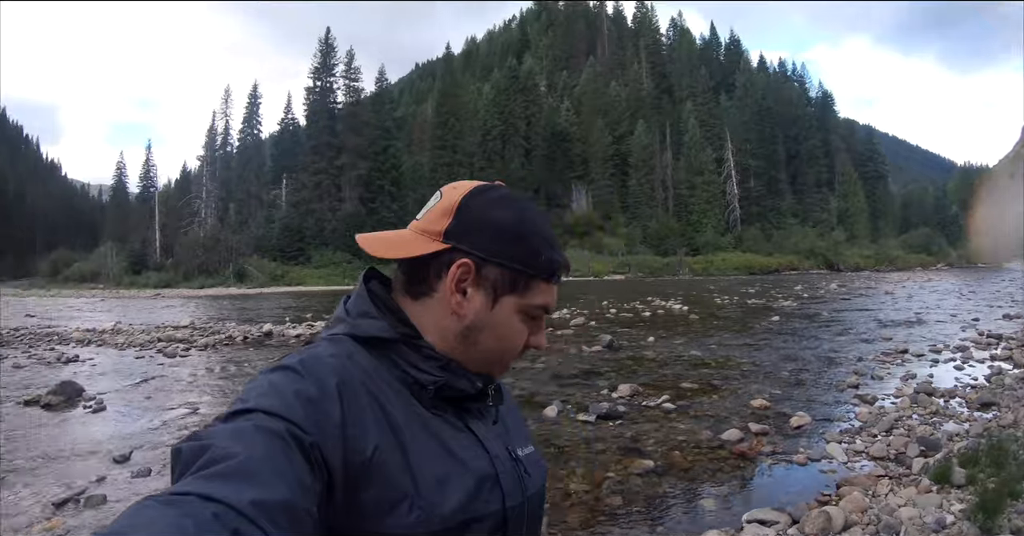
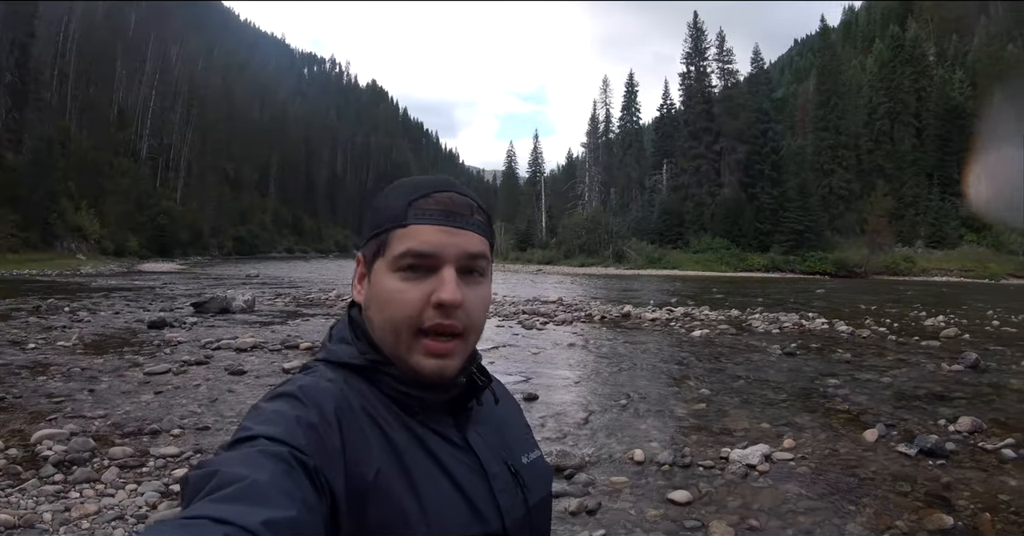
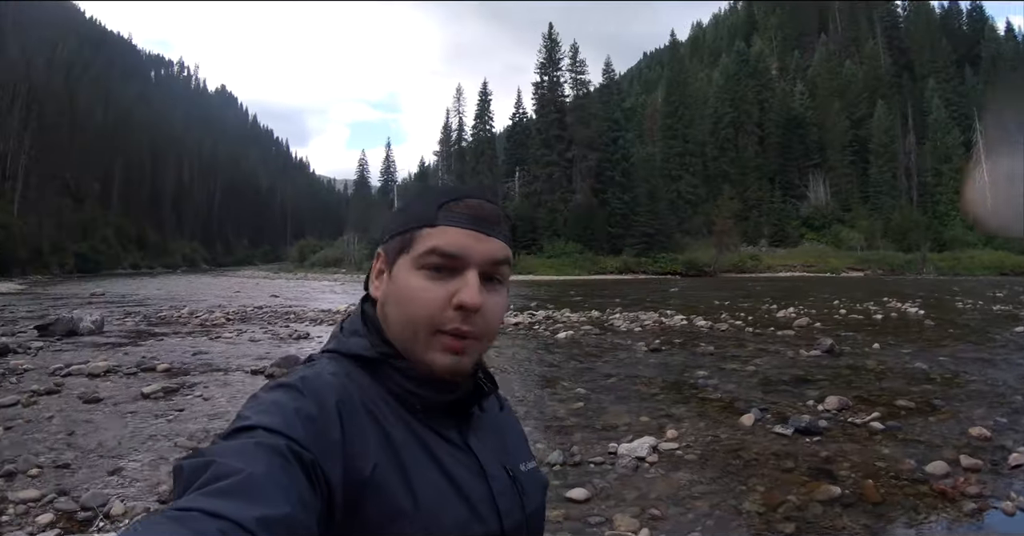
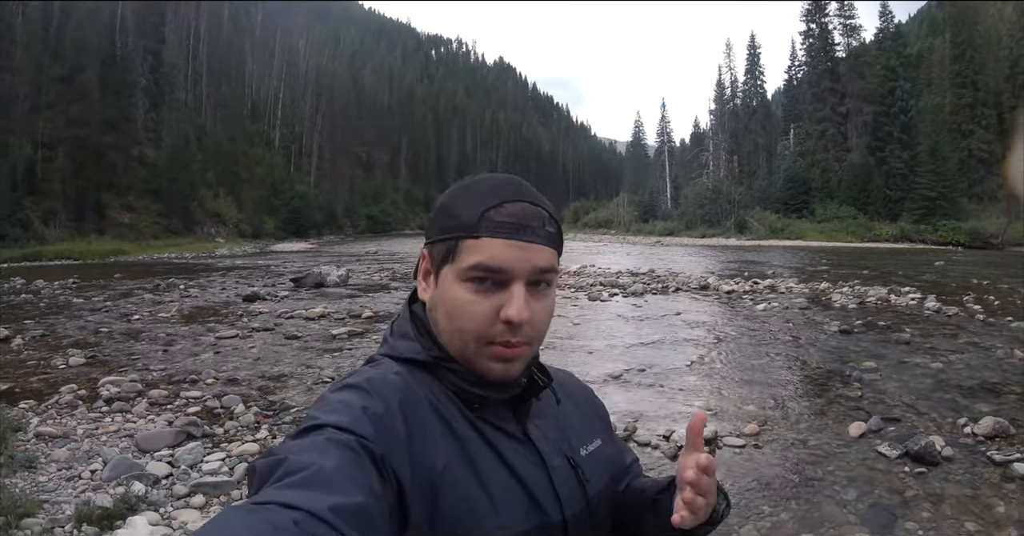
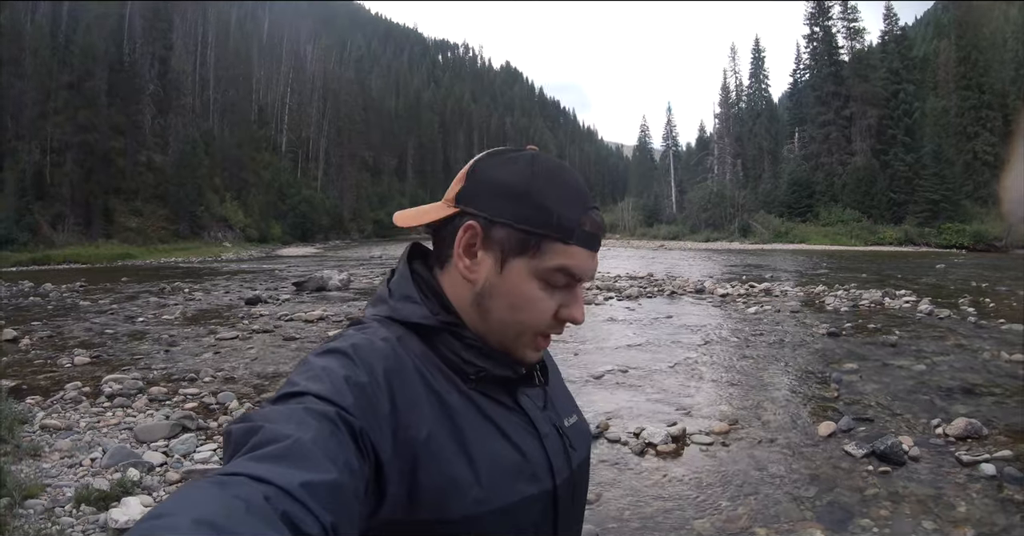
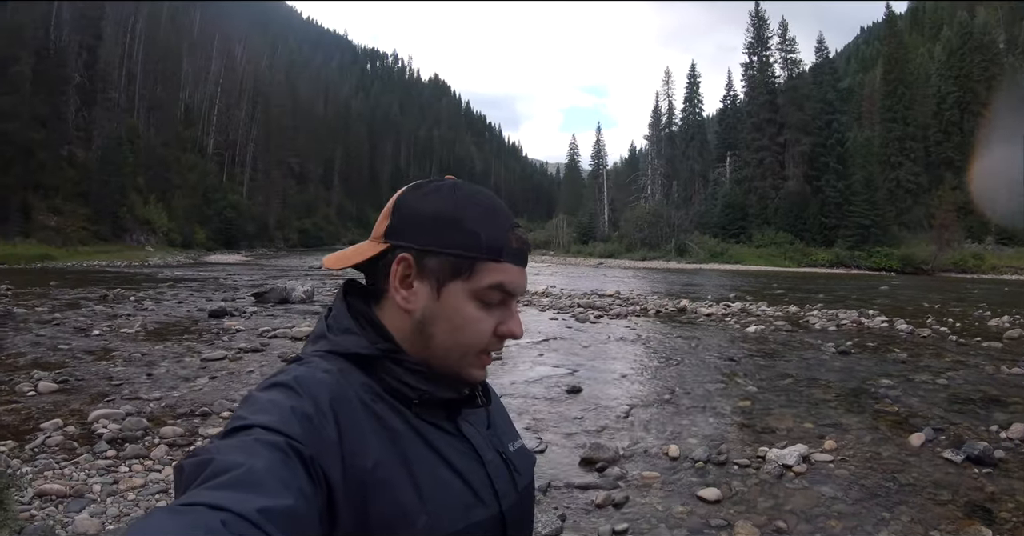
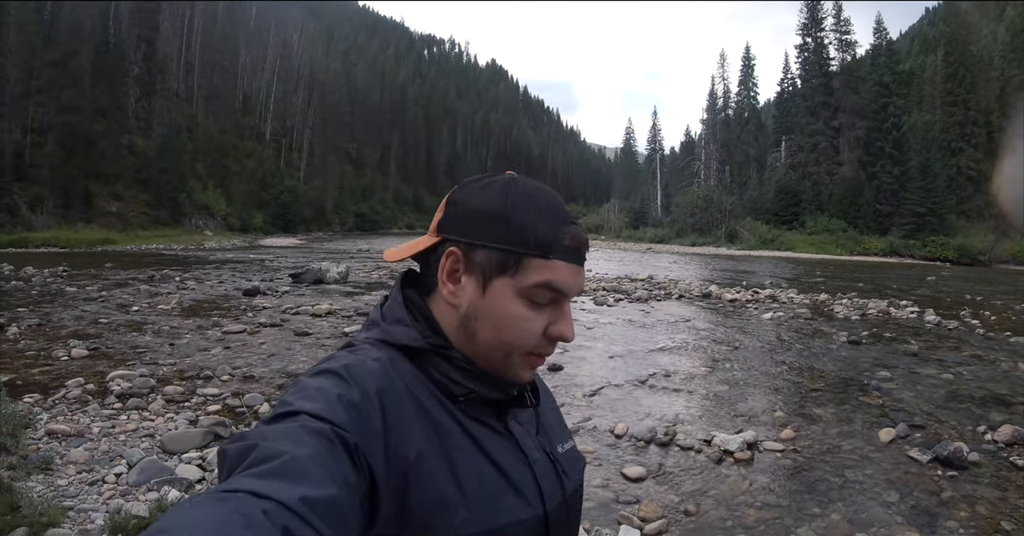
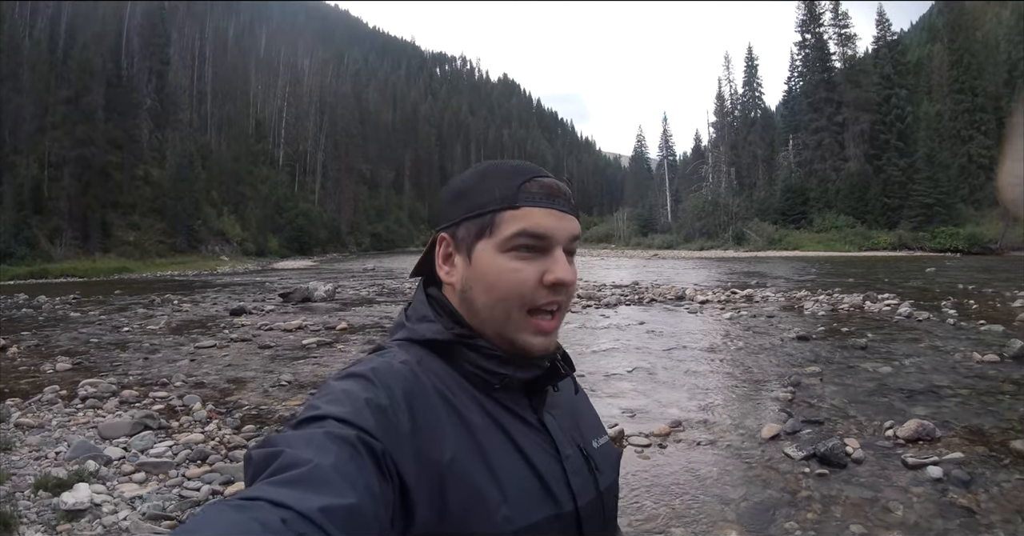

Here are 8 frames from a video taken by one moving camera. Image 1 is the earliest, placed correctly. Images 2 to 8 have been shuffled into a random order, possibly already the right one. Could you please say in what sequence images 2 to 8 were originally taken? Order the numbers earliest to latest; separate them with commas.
3, 2, 6, 7, 4, 5, 8
